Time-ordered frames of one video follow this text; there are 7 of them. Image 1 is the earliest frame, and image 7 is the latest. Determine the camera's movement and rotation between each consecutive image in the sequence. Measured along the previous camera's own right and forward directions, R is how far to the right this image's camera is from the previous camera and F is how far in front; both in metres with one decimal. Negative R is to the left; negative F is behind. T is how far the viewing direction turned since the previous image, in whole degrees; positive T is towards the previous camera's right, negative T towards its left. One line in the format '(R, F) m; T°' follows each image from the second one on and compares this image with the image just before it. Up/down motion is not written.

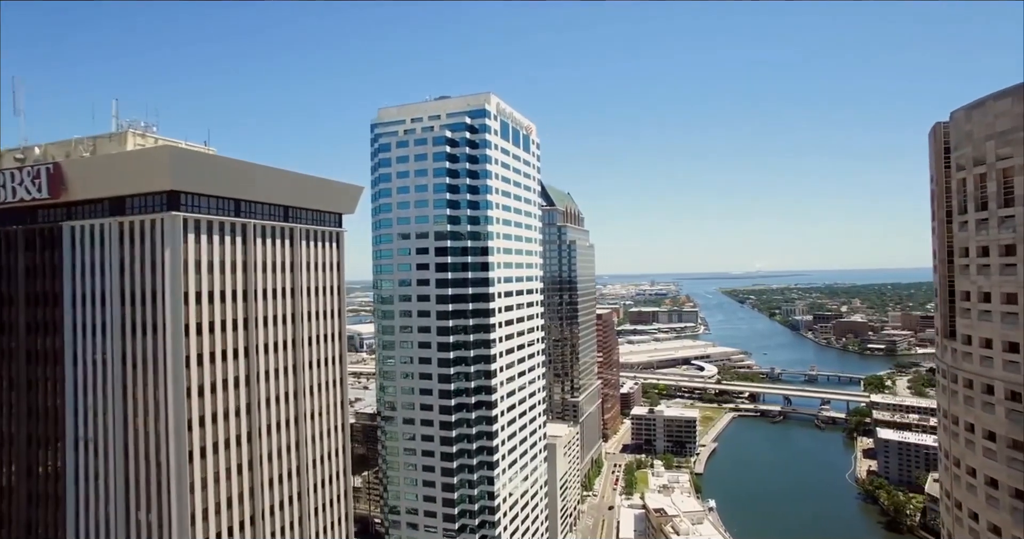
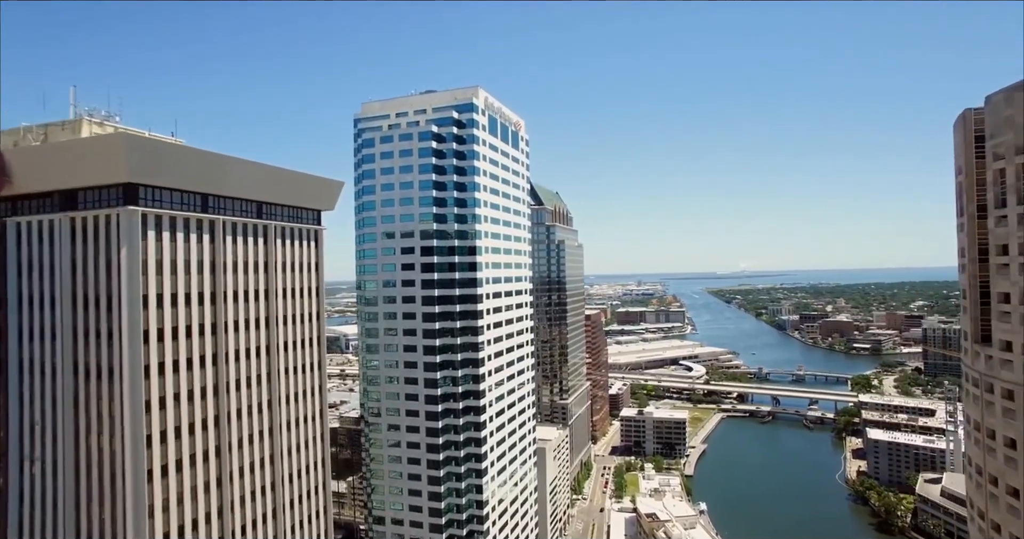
(-0.1, +1.5) m; +1°
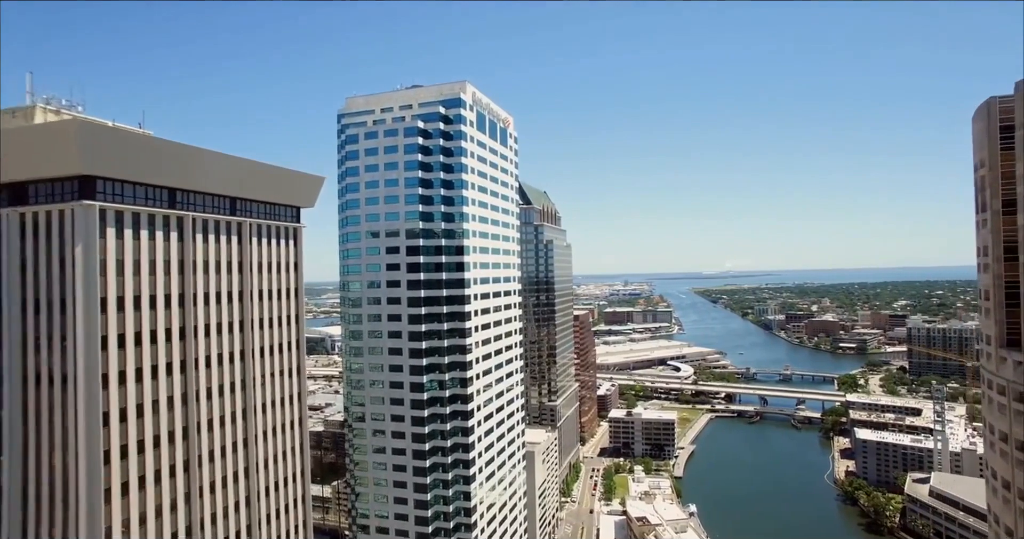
(-0.1, +1.2) m; +1°
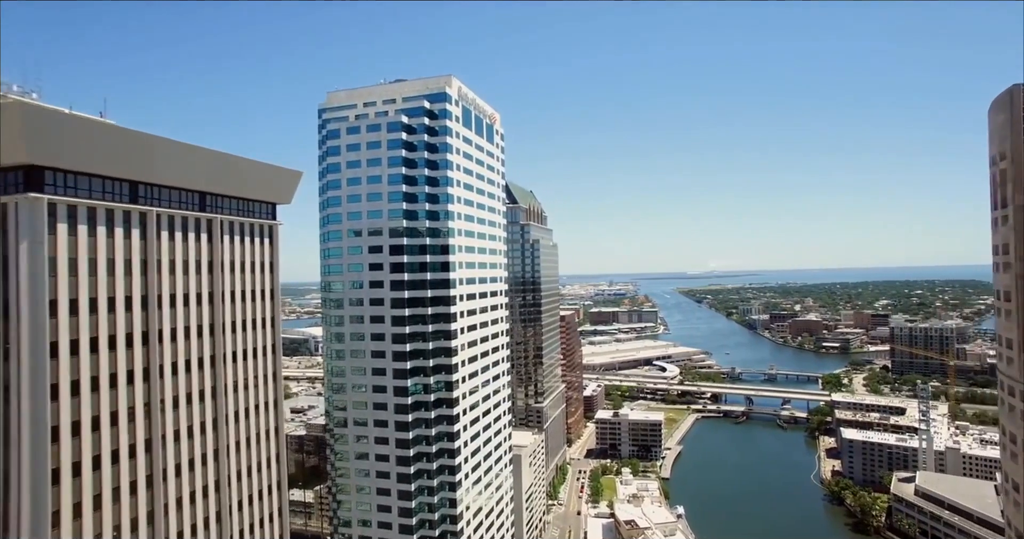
(-0.1, +1.2) m; +1°
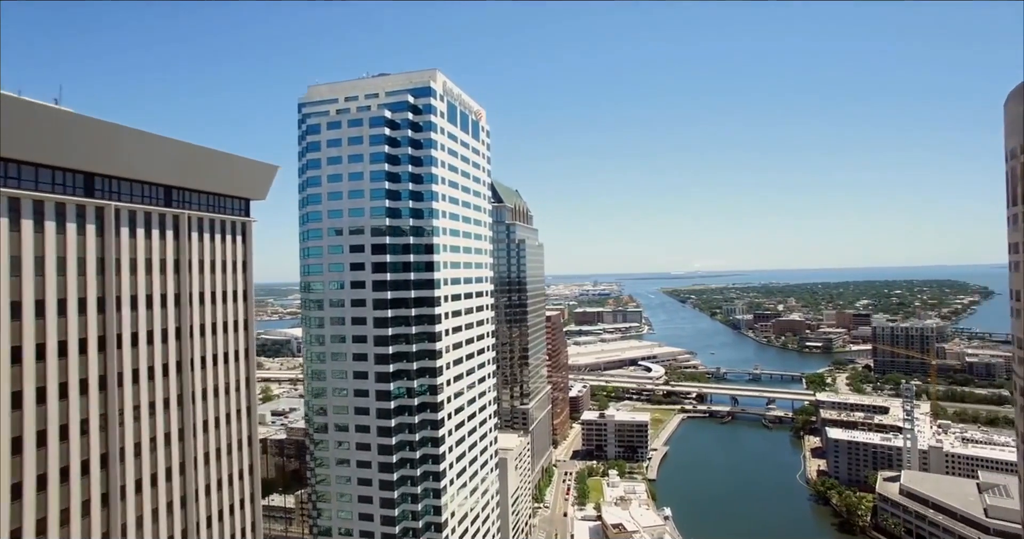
(-0.1, +1.1) m; +1°
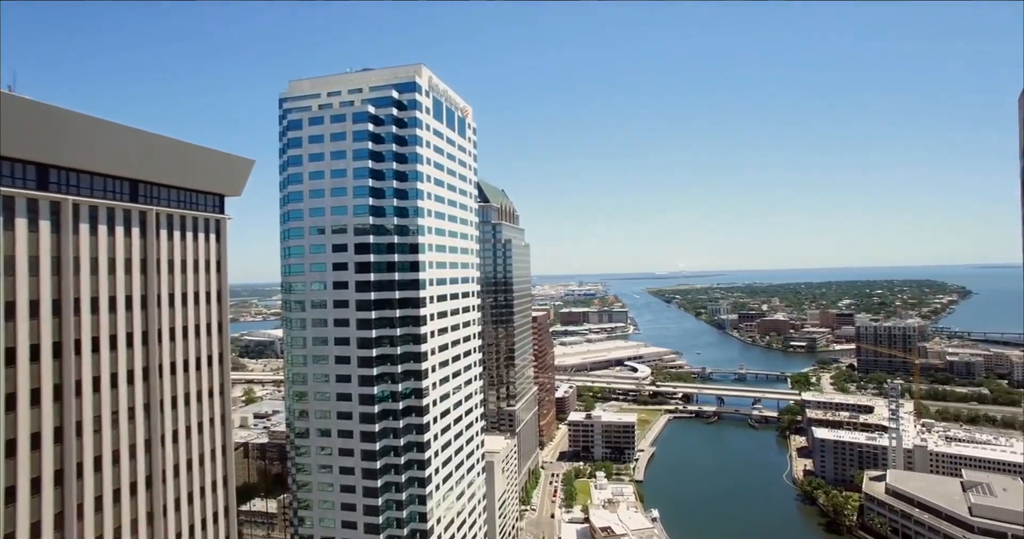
(-0.1, +1.0) m; +1°
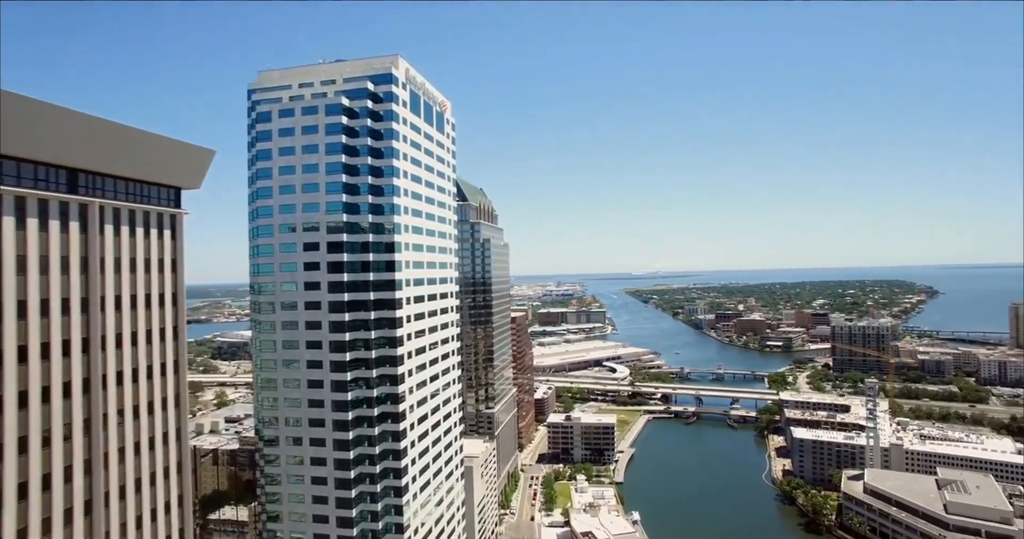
(-0.2, +1.5) m; +2°
